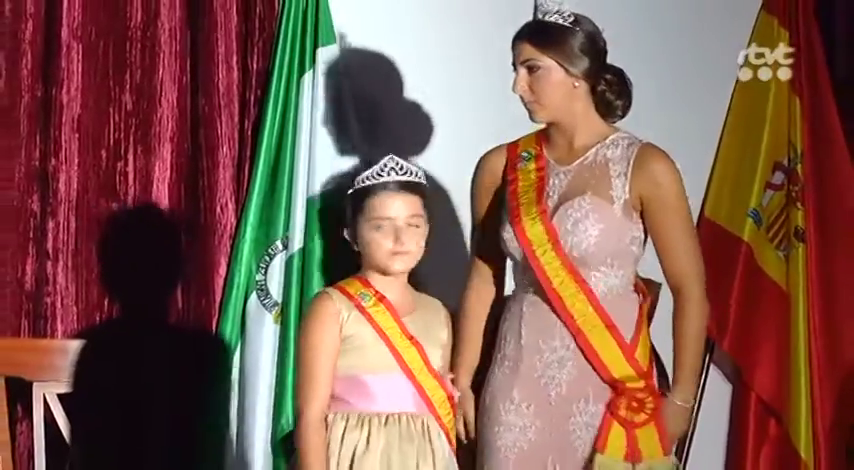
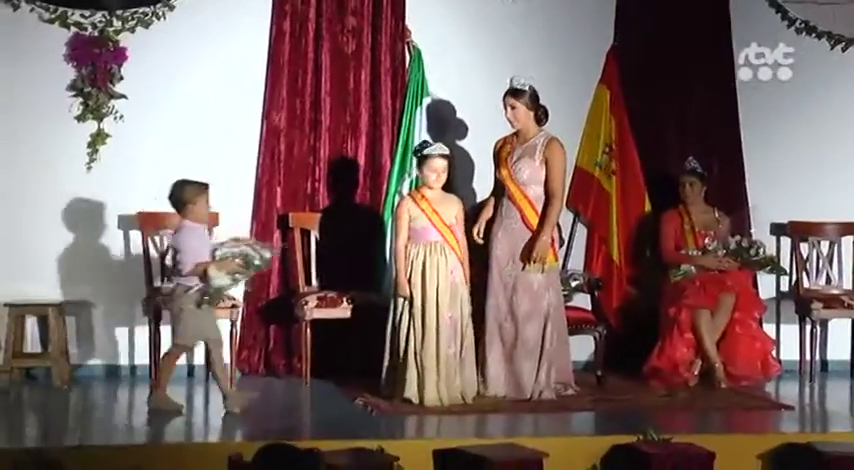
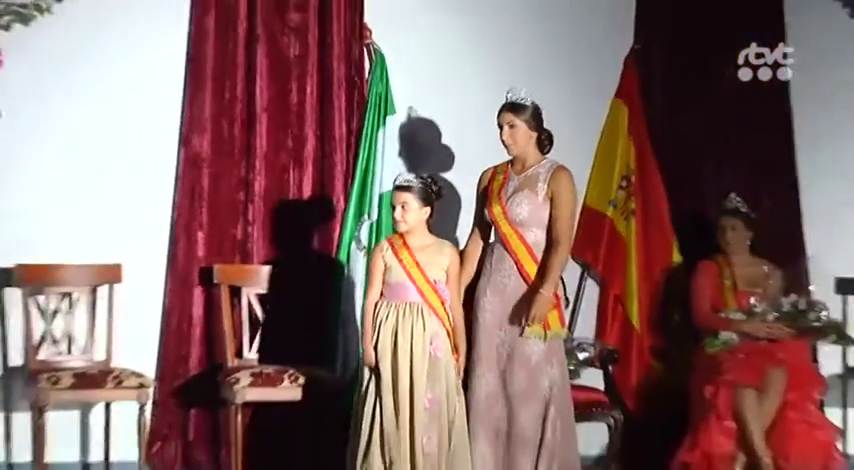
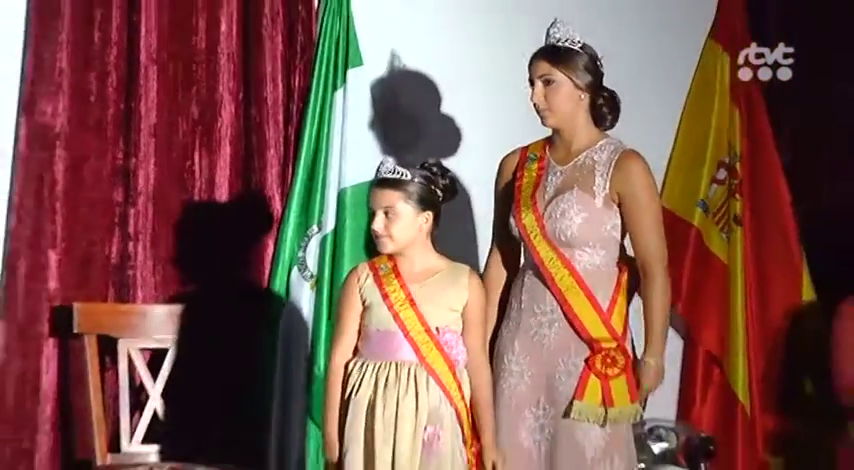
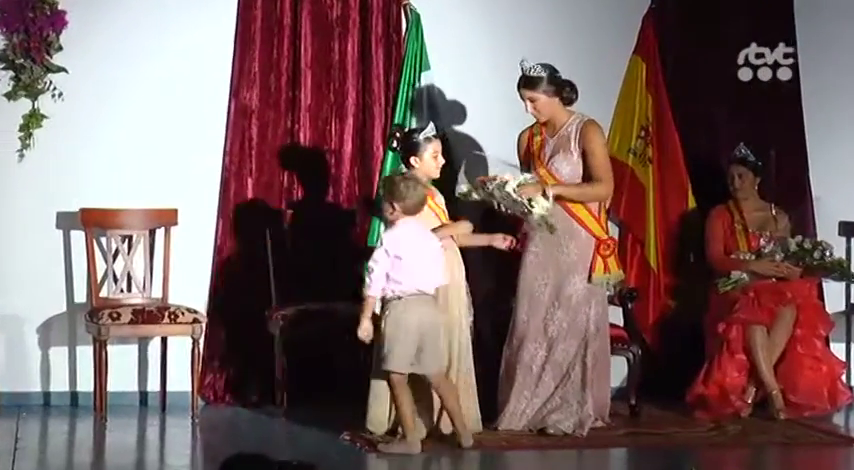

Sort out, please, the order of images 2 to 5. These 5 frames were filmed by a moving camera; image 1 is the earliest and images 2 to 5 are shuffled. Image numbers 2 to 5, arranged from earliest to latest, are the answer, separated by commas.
4, 3, 2, 5
